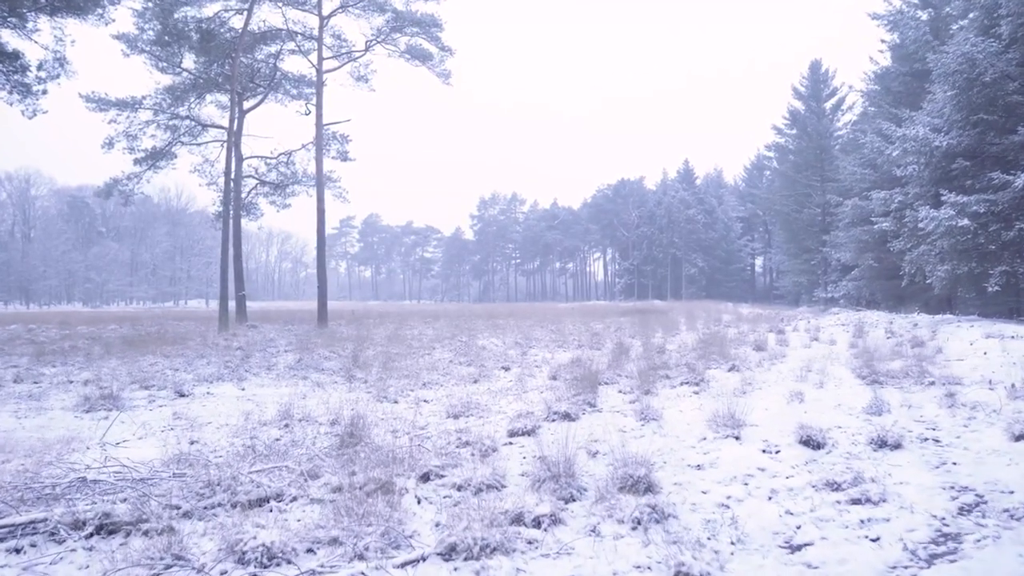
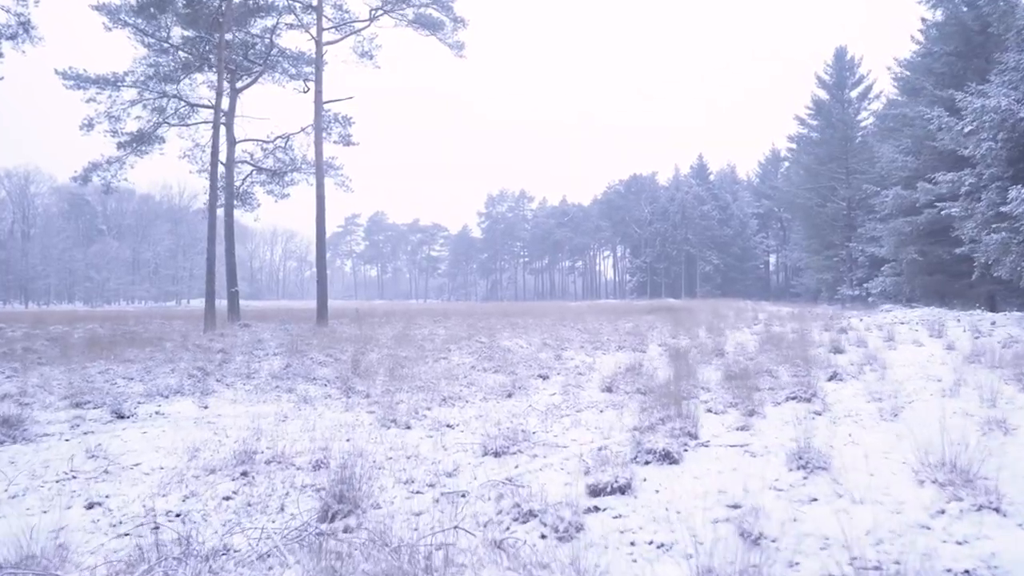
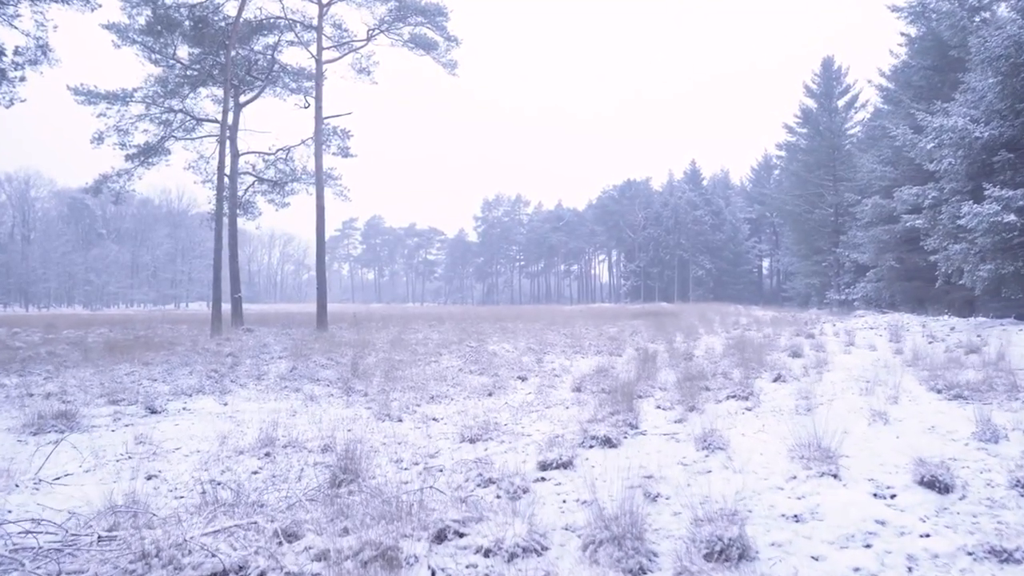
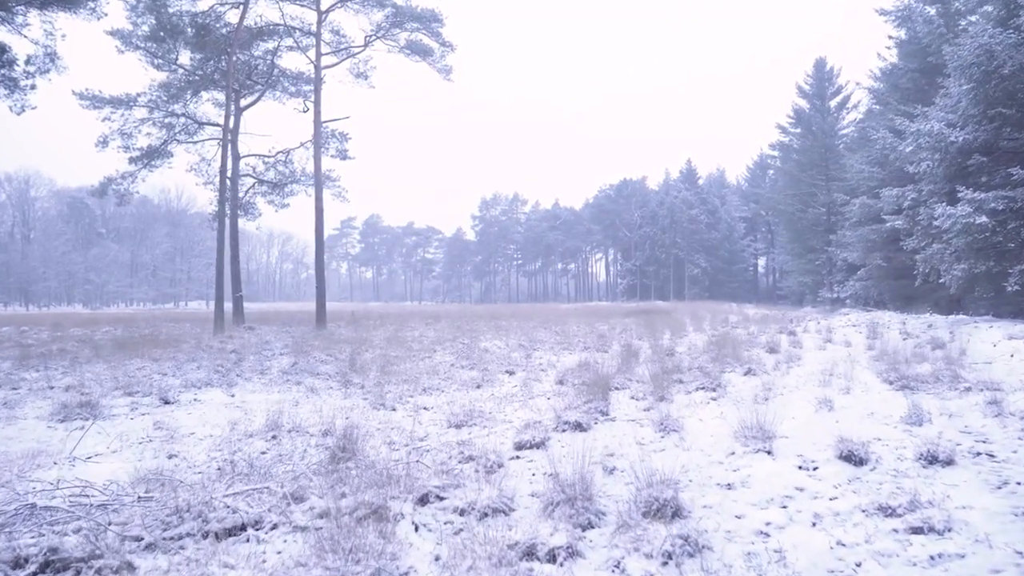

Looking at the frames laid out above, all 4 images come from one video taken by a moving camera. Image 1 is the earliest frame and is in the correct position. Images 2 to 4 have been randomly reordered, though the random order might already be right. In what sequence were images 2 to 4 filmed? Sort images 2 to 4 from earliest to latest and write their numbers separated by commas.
4, 3, 2
